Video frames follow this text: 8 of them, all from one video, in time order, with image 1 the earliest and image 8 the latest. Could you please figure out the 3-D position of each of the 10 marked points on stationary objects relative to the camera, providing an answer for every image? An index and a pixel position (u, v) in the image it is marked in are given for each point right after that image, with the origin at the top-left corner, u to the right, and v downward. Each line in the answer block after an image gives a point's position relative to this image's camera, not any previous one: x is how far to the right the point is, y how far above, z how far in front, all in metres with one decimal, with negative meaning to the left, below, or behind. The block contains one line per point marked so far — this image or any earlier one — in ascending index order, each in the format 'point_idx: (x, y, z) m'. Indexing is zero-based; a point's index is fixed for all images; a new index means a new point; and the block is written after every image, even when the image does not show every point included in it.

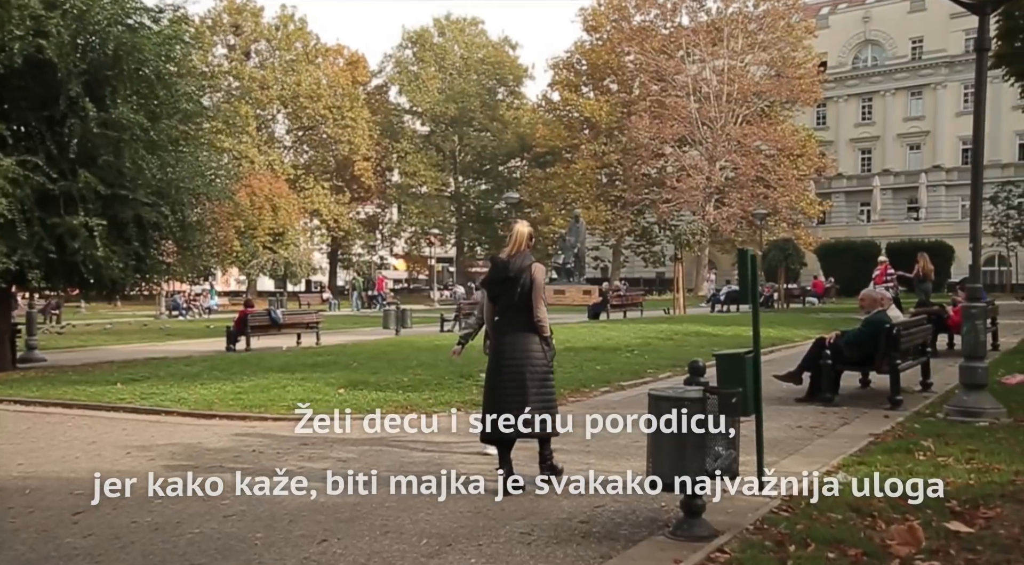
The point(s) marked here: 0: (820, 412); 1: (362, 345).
0: (+3.1, -1.3, +10.0) m
1: (-3.0, -1.2, +19.6) m
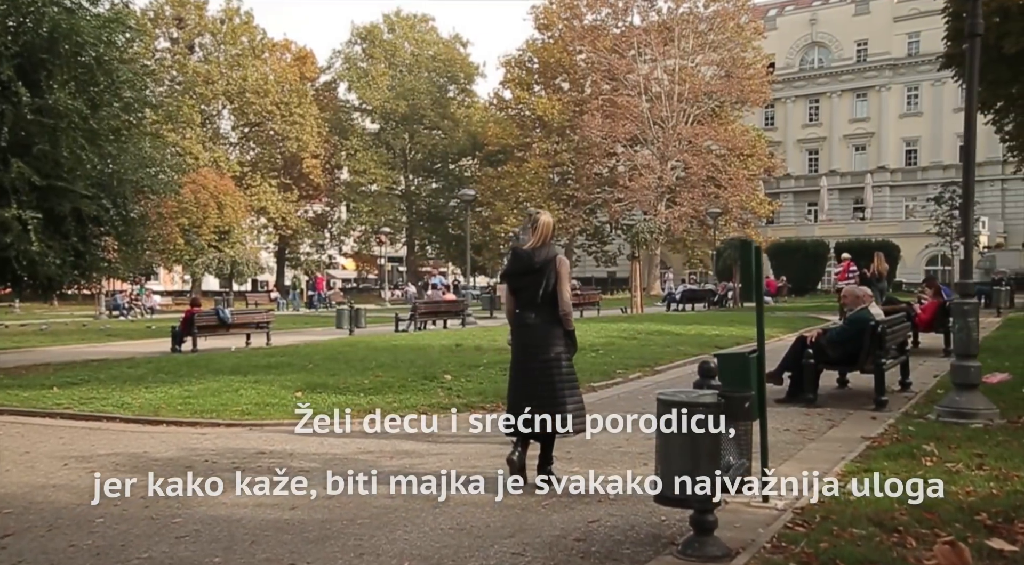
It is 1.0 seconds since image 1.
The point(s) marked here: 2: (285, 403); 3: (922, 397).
0: (+2.8, -1.3, +9.6) m
1: (-3.7, -1.2, +18.8) m
2: (-2.4, -1.3, +10.5) m
3: (+4.2, -1.2, +10.1) m
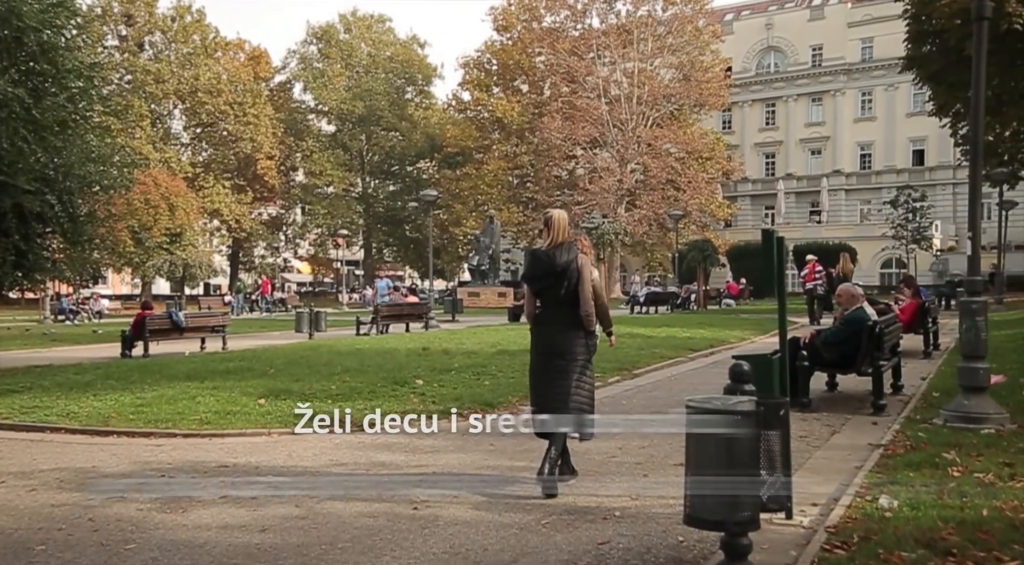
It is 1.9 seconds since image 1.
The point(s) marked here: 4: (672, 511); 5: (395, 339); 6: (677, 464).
0: (+2.6, -1.3, +9.1) m
1: (-4.3, -1.2, +18.0) m
2: (-2.6, -1.3, +9.8) m
3: (+4.0, -1.2, +9.7) m
4: (+0.9, -1.3, +5.8) m
5: (-2.3, -1.1, +19.5) m
6: (+1.2, -1.3, +7.3) m
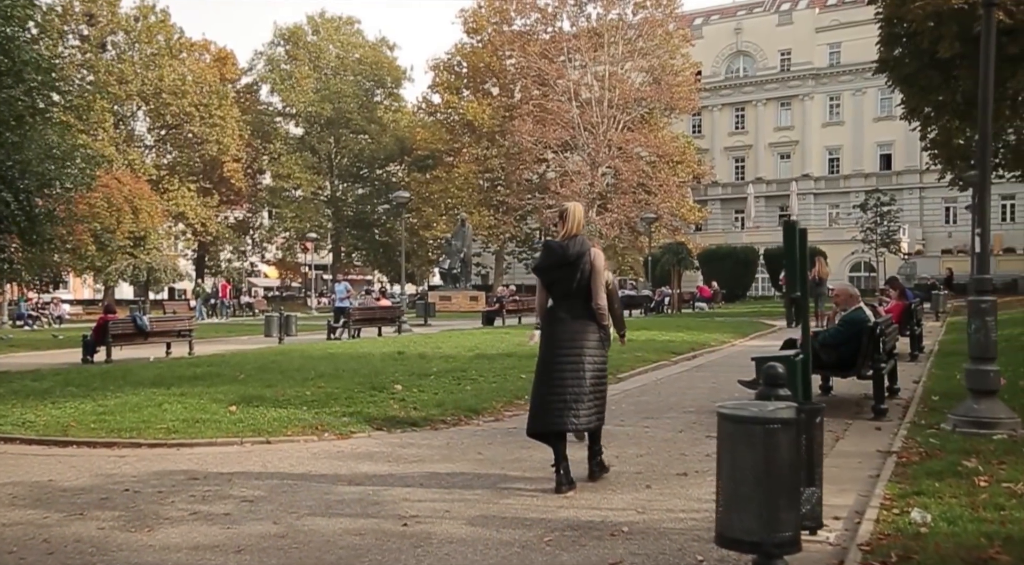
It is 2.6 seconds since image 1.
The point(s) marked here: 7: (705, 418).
0: (+2.5, -1.3, +8.7) m
1: (-4.7, -1.3, +17.4) m
2: (-2.8, -1.3, +9.2) m
3: (+3.9, -1.2, +9.3) m
4: (+0.9, -1.3, +5.4) m
5: (-2.8, -1.2, +19.0) m
6: (+1.2, -1.3, +6.9) m
7: (+1.9, -1.3, +9.5) m
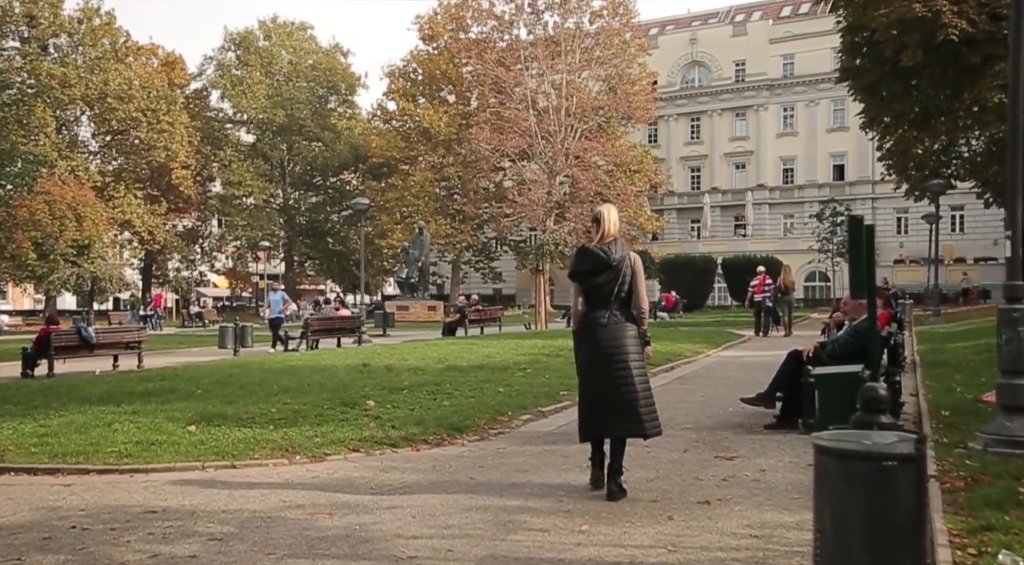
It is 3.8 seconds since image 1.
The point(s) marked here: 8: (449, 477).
0: (+2.4, -1.3, +8.1) m
1: (-5.2, -1.4, +16.4) m
2: (-2.9, -1.3, +8.3) m
3: (+3.8, -1.2, +8.8) m
4: (+1.0, -1.3, +4.7) m
5: (-3.3, -1.3, +18.1) m
6: (+1.2, -1.4, +6.2) m
7: (+1.8, -1.4, +8.9) m
8: (-0.4, -1.4, +7.1) m
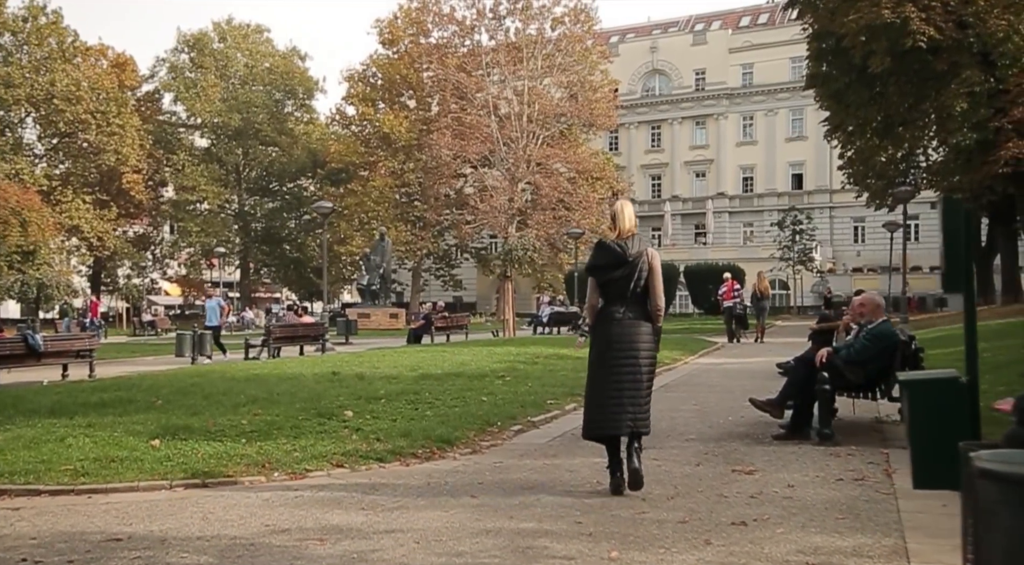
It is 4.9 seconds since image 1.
0: (+2.4, -1.3, +7.5) m
1: (-5.6, -1.5, +15.5) m
2: (-2.9, -1.3, +7.5) m
3: (+3.7, -1.2, +8.3) m
4: (+1.2, -1.3, +4.1) m
5: (-3.8, -1.4, +17.3) m
6: (+1.3, -1.3, +5.6) m
7: (+1.7, -1.4, +8.3) m
8: (-0.4, -1.4, +6.5) m
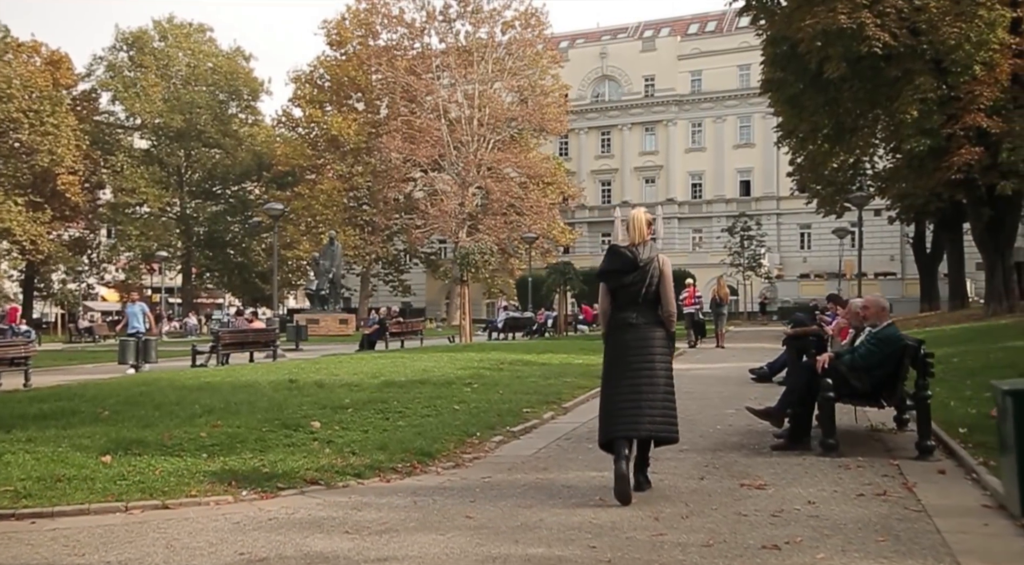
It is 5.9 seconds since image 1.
0: (+2.4, -1.3, +7.1) m
1: (-6.1, -1.5, +14.6) m
2: (-3.0, -1.3, +6.8) m
3: (+3.6, -1.2, +7.9) m
4: (+1.3, -1.3, +3.6) m
5: (-4.4, -1.5, +16.5) m
6: (+1.3, -1.3, +5.1) m
7: (+1.6, -1.4, +7.8) m
8: (-0.4, -1.4, +5.9) m
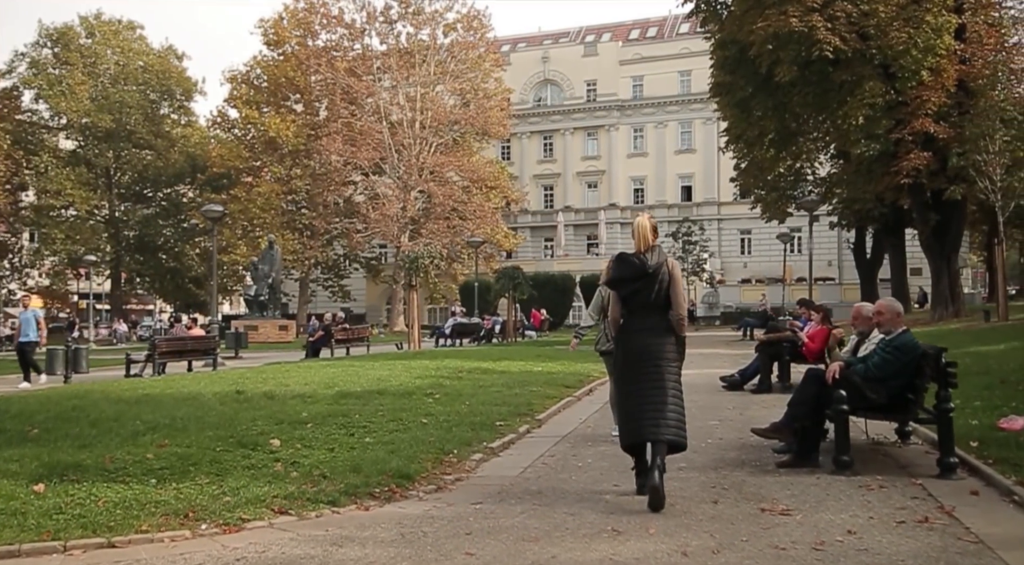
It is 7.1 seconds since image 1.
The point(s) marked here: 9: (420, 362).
0: (+2.3, -1.3, +6.5) m
1: (-6.6, -1.6, +13.5) m
2: (-3.0, -1.3, +5.9) m
3: (+3.5, -1.3, +7.4) m
4: (+1.5, -1.3, +2.9) m
5: (-5.0, -1.5, +15.4) m
6: (+1.4, -1.3, +4.4) m
7: (+1.5, -1.4, +7.2) m
8: (-0.4, -1.4, +5.1) m
9: (-1.8, -1.5, +19.2) m
